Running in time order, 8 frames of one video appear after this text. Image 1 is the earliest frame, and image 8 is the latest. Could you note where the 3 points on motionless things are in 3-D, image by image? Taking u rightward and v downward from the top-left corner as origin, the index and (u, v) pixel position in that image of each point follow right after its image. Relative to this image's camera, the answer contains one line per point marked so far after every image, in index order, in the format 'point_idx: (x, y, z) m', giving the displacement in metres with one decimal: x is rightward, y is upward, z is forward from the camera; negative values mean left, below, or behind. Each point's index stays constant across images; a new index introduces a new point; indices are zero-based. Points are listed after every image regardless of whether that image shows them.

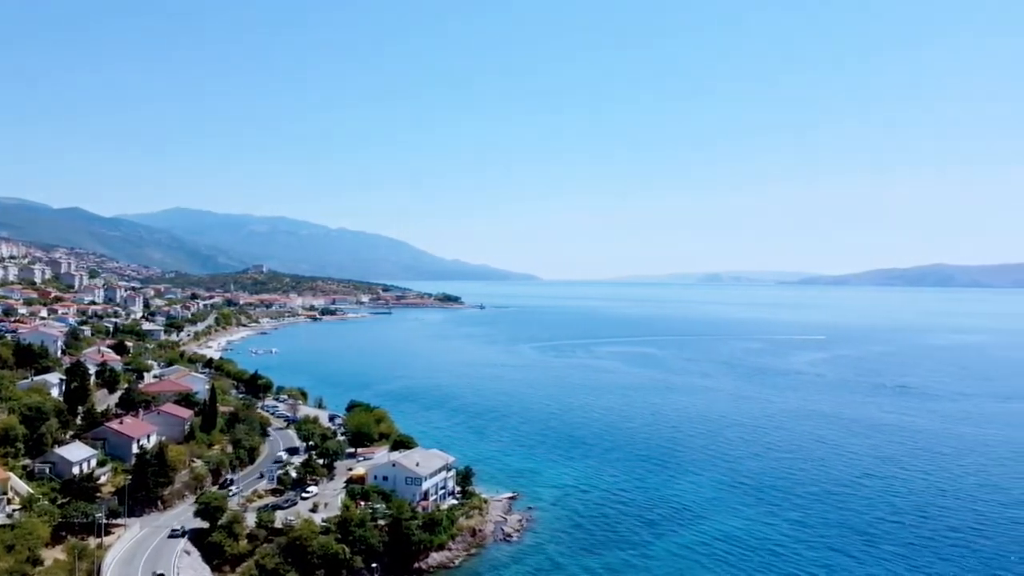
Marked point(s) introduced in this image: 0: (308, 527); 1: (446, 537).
0: (-4.4, -5.2, +17.4) m
1: (-1.5, -5.7, +18.5) m
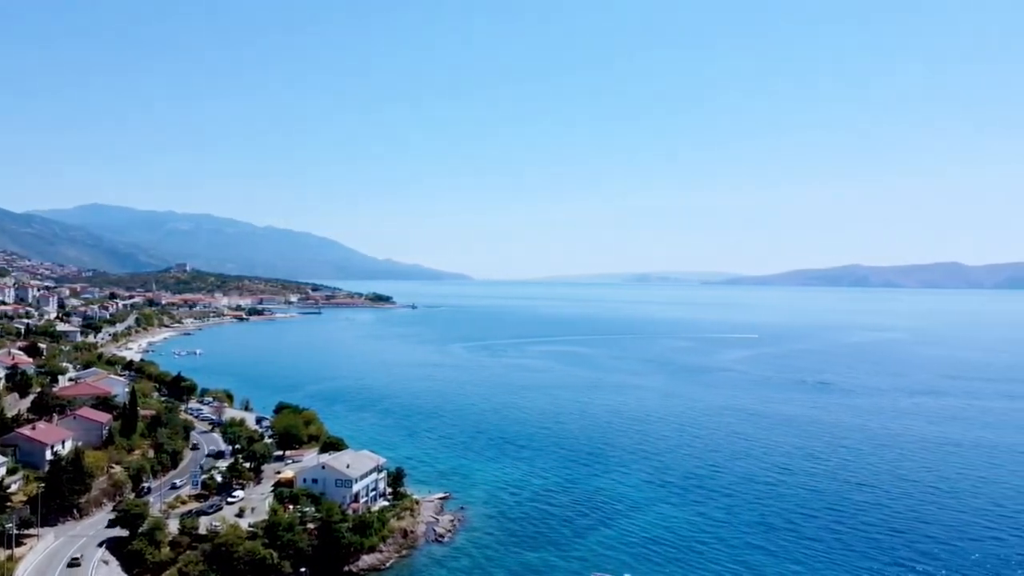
0: (-5.9, -5.2, +16.9) m
1: (-3.1, -5.7, +18.3) m
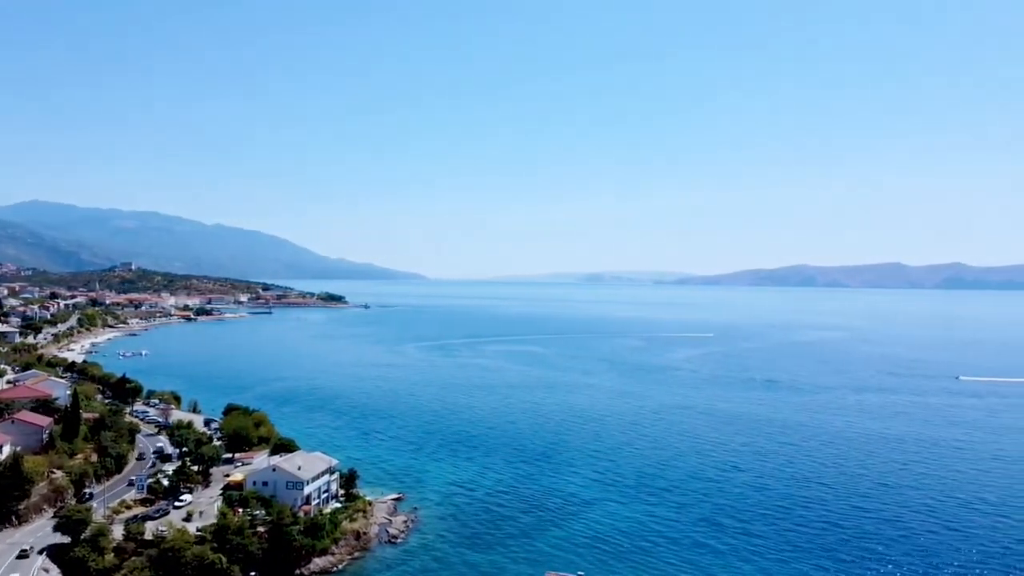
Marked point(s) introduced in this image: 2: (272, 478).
0: (-6.9, -5.1, +16.6) m
1: (-4.1, -5.7, +18.1) m
2: (-5.9, -4.7, +19.8) m
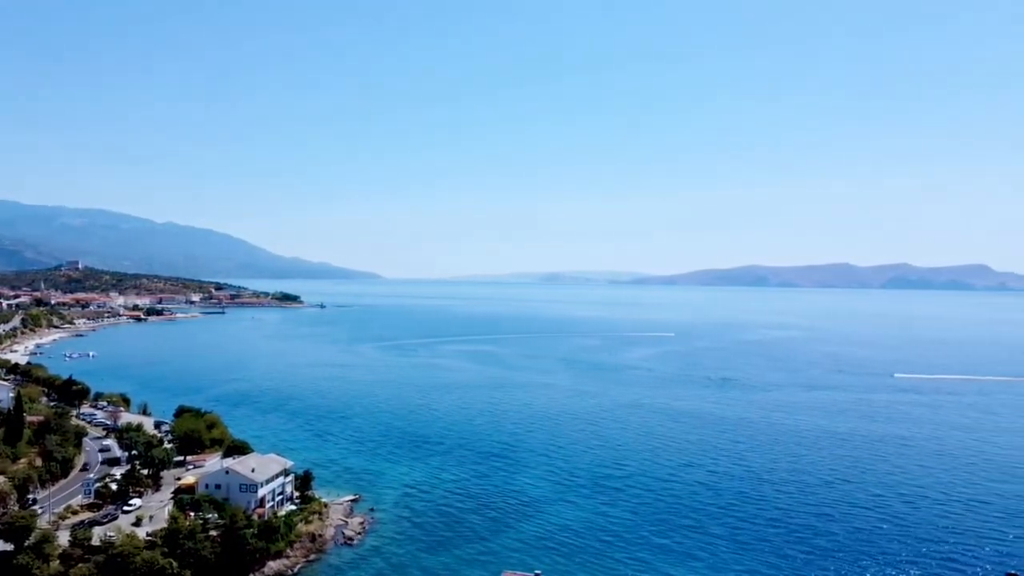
0: (-7.7, -5.1, +16.2) m
1: (-5.1, -5.7, +17.9) m
2: (-7.0, -4.7, +19.4) m
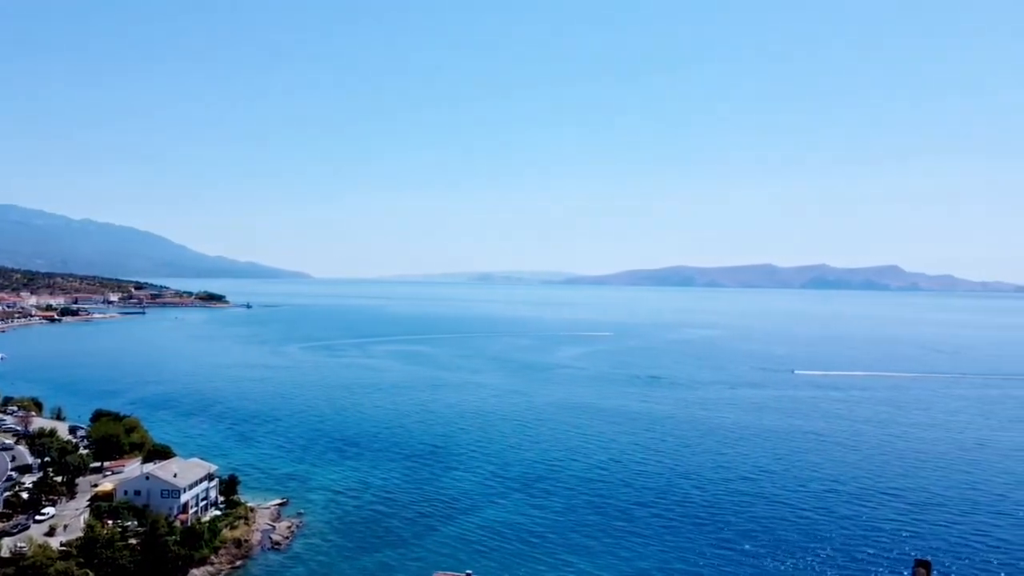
0: (-9.1, -5.1, +15.5) m
1: (-6.6, -5.7, +17.4) m
2: (-8.6, -4.6, +18.8) m
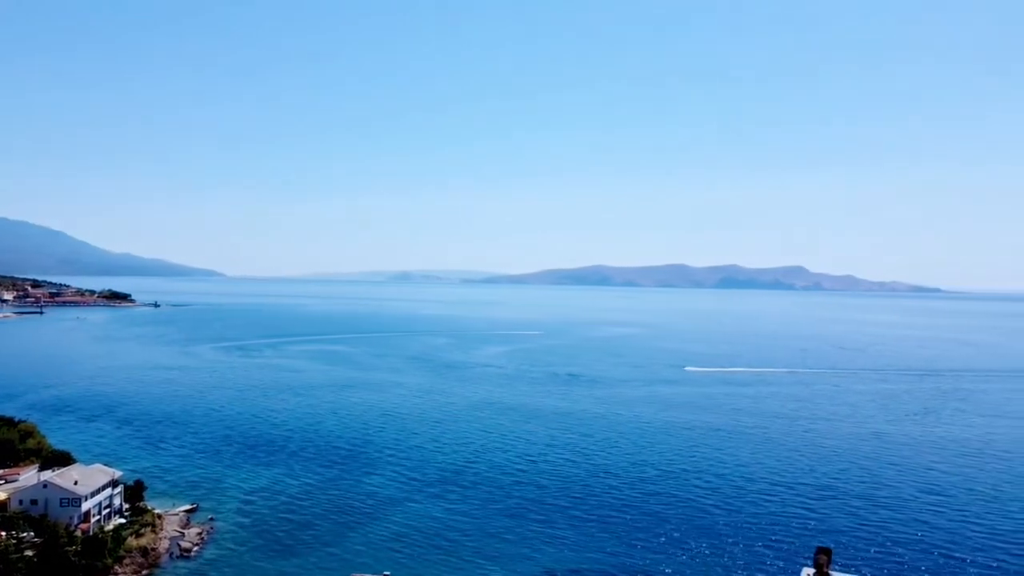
0: (-10.6, -5.1, +14.5) m
1: (-8.3, -5.7, +16.7) m
2: (-10.4, -4.6, +17.9) m
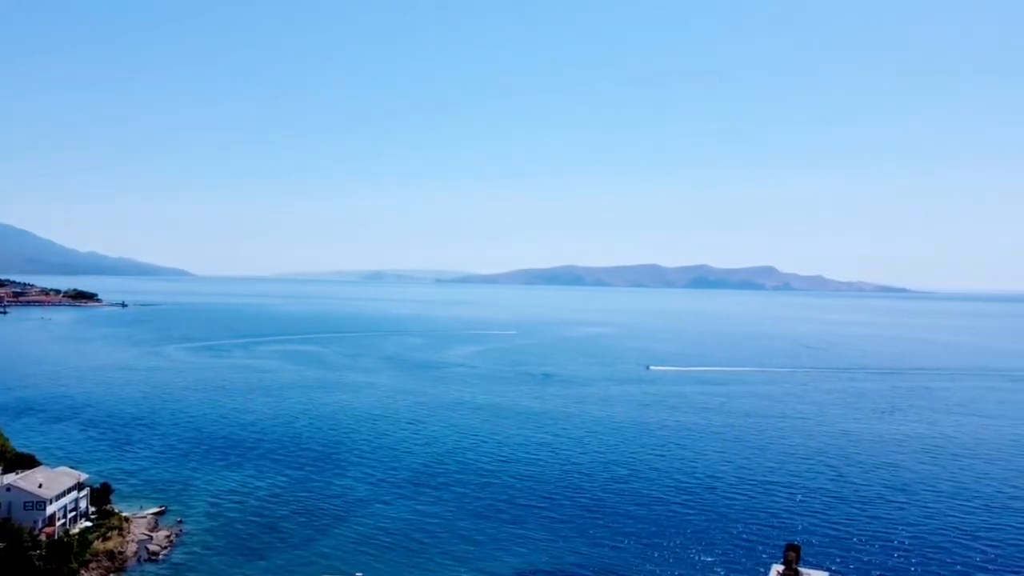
0: (-6.3, -4.7, +15.8) m
1: (-3.6, -5.4, +17.3) m
2: (-5.3, -4.3, +18.9) m
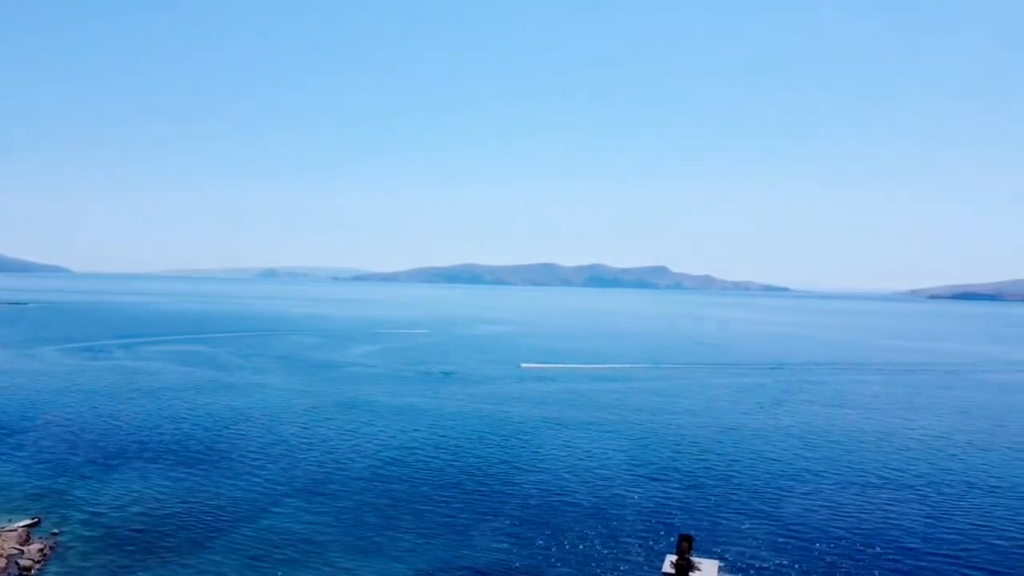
0: (-7.9, -4.6, +15.2) m
1: (-5.2, -5.4, +16.8) m
2: (-7.0, -4.2, +18.4) m
